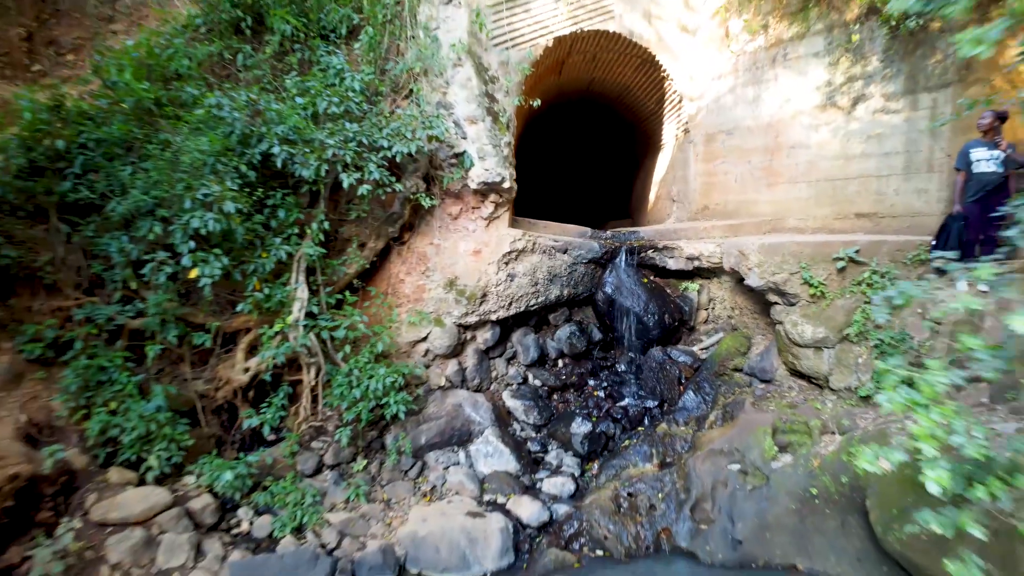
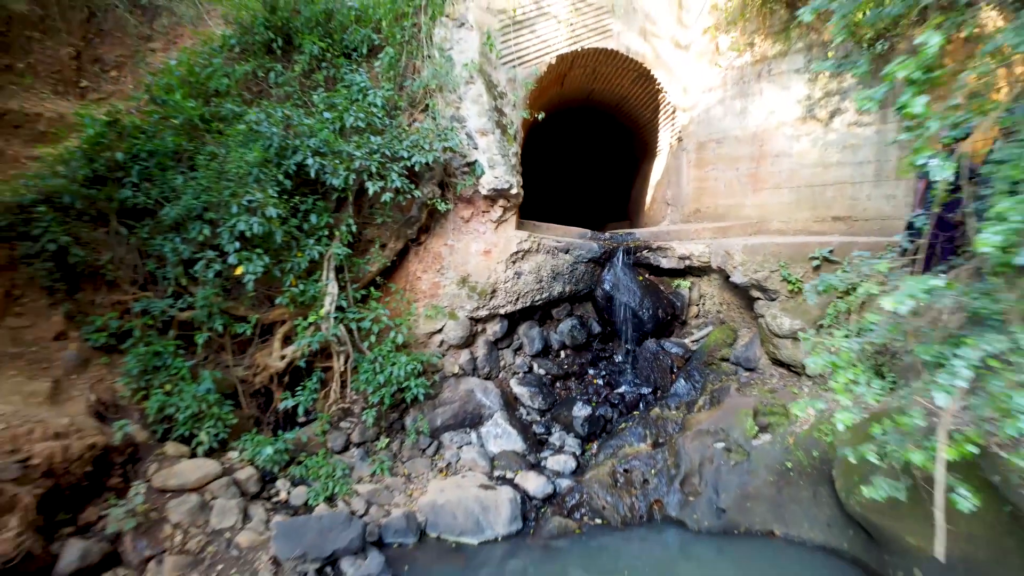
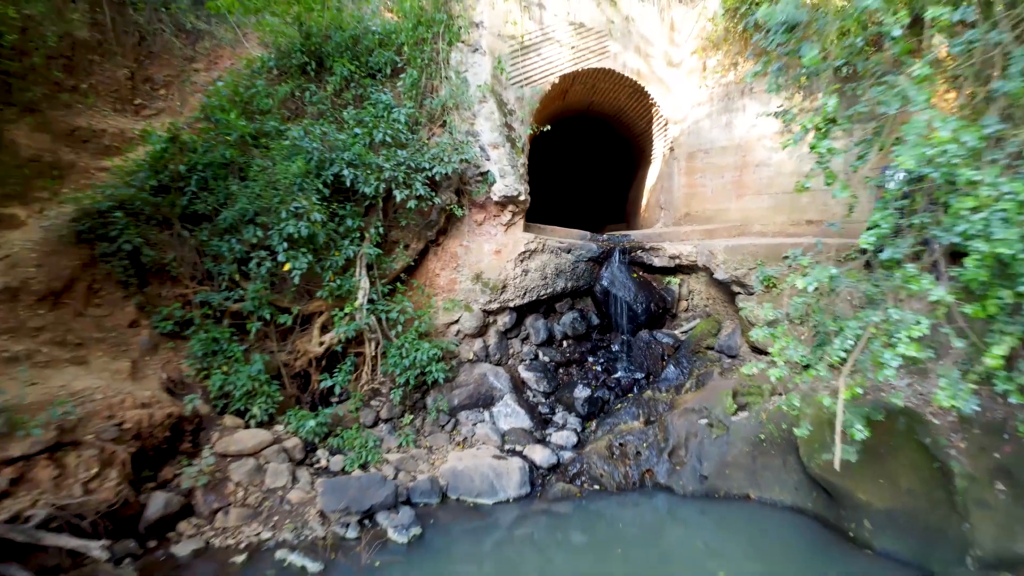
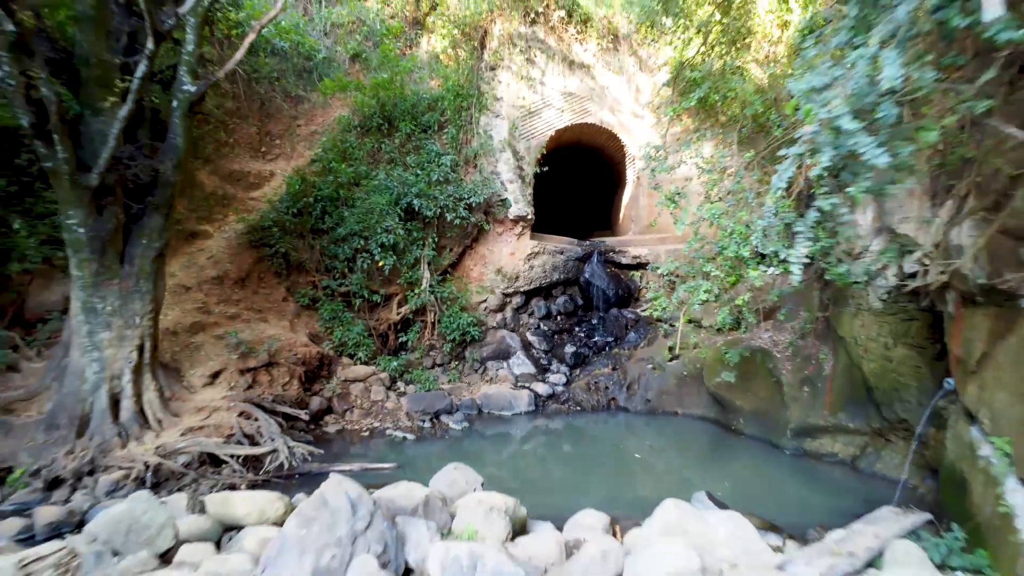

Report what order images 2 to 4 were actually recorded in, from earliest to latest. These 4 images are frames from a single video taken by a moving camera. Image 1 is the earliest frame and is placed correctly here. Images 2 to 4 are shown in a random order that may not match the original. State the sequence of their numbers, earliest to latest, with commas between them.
2, 3, 4
